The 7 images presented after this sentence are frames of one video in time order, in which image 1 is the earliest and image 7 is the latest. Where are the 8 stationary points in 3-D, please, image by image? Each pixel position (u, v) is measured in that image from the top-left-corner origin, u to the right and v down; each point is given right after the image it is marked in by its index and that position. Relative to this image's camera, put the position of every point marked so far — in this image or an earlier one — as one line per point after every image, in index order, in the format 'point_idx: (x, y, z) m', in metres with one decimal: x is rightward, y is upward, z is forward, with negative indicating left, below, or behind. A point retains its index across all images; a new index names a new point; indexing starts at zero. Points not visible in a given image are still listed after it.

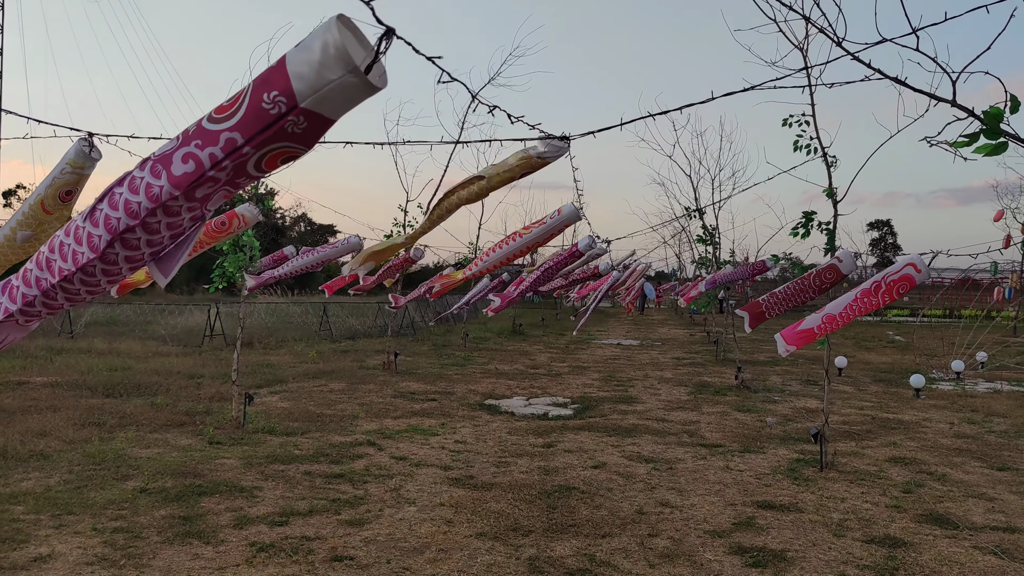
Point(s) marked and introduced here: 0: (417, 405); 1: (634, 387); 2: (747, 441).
0: (-1.2, -1.5, +8.6) m
1: (+1.9, -1.5, +10.3) m
2: (+2.5, -1.6, +6.9) m
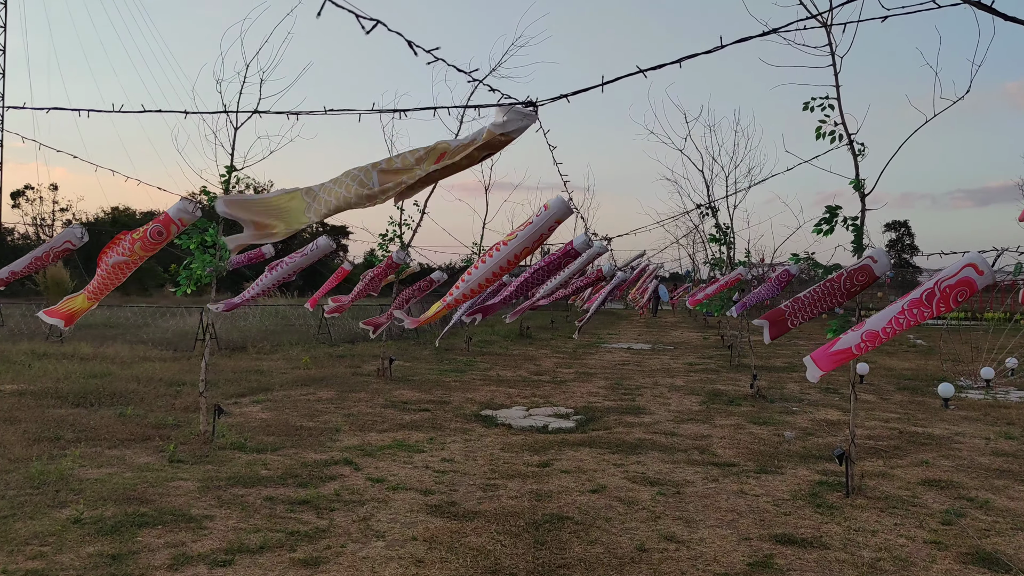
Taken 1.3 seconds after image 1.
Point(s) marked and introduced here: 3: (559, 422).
0: (-1.3, -1.6, +8.1) m
1: (+1.9, -1.6, +9.6) m
2: (+2.4, -1.6, +6.3) m
3: (+0.6, -1.6, +7.9) m
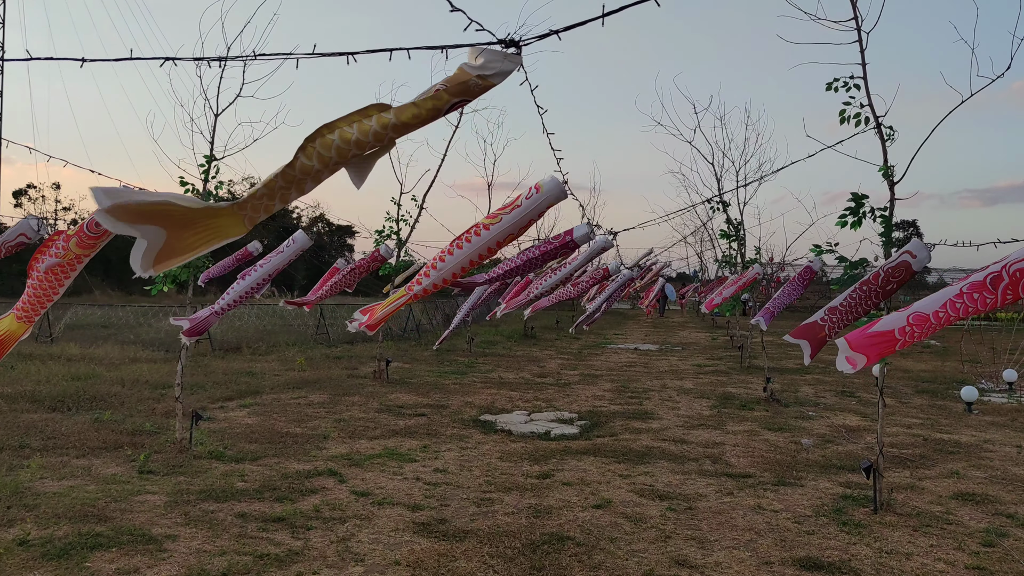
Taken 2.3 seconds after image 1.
0: (-1.3, -1.5, +7.6) m
1: (+1.9, -1.6, +9.2) m
2: (+2.4, -1.6, +5.8) m
3: (+0.6, -1.6, +7.5) m
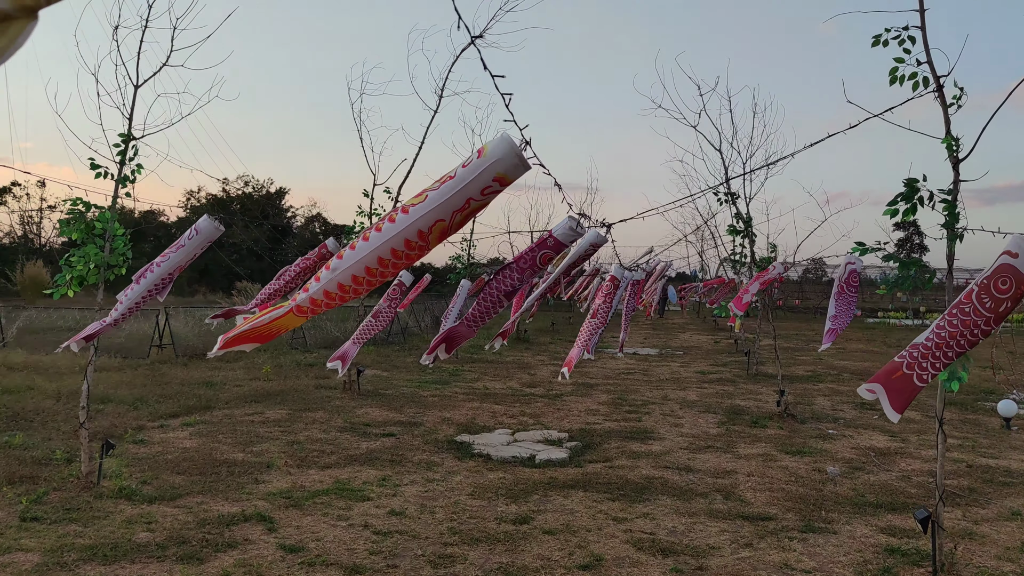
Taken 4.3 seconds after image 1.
0: (-1.5, -1.6, +6.7) m
1: (+1.7, -1.6, +8.2) m
2: (+2.2, -1.6, +4.9) m
3: (+0.3, -1.6, +6.5) m
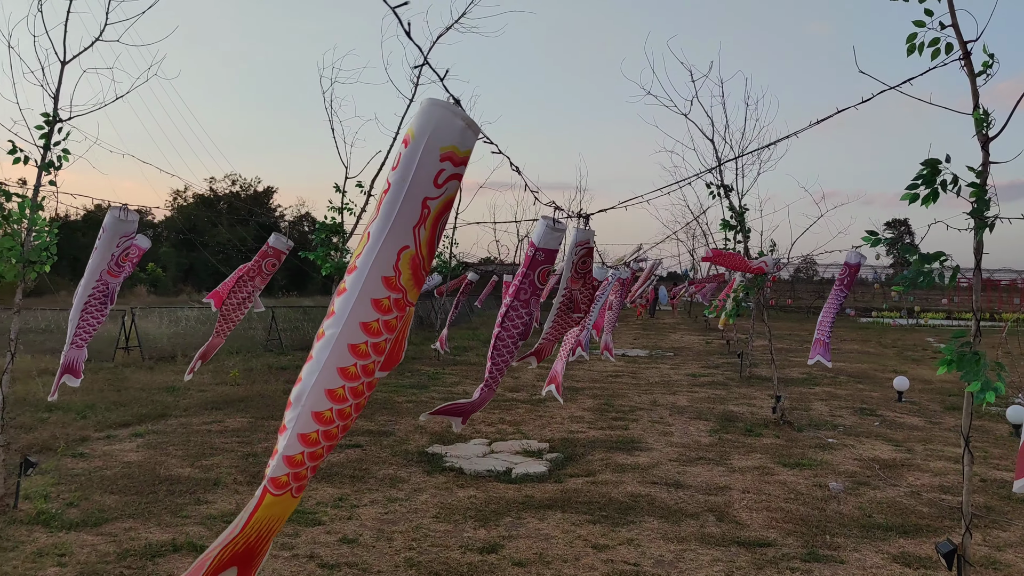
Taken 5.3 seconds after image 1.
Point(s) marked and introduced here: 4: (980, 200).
0: (-1.7, -1.6, +6.1) m
1: (+1.5, -1.6, +7.7) m
2: (+2.0, -1.6, +4.4) m
3: (+0.1, -1.6, +6.0) m
4: (+2.2, +0.4, +3.2) m
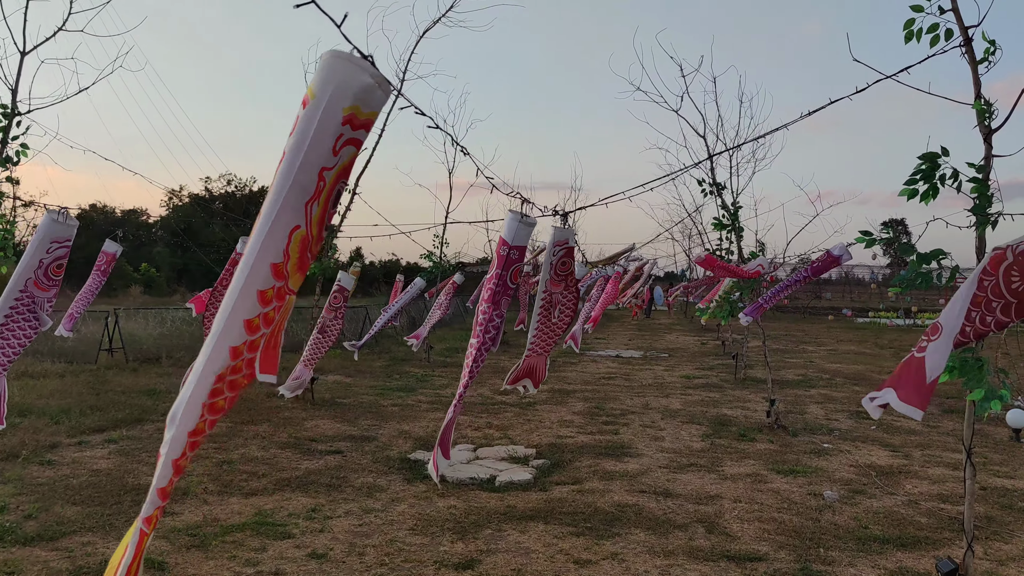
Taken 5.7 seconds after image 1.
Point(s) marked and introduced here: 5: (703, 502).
0: (-1.9, -1.6, +5.9) m
1: (+1.3, -1.6, +7.5) m
2: (+1.8, -1.6, +4.2) m
3: (0.0, -1.6, +5.8) m
4: (+2.1, +0.4, +3.0) m
5: (+1.5, -1.6, +5.0) m
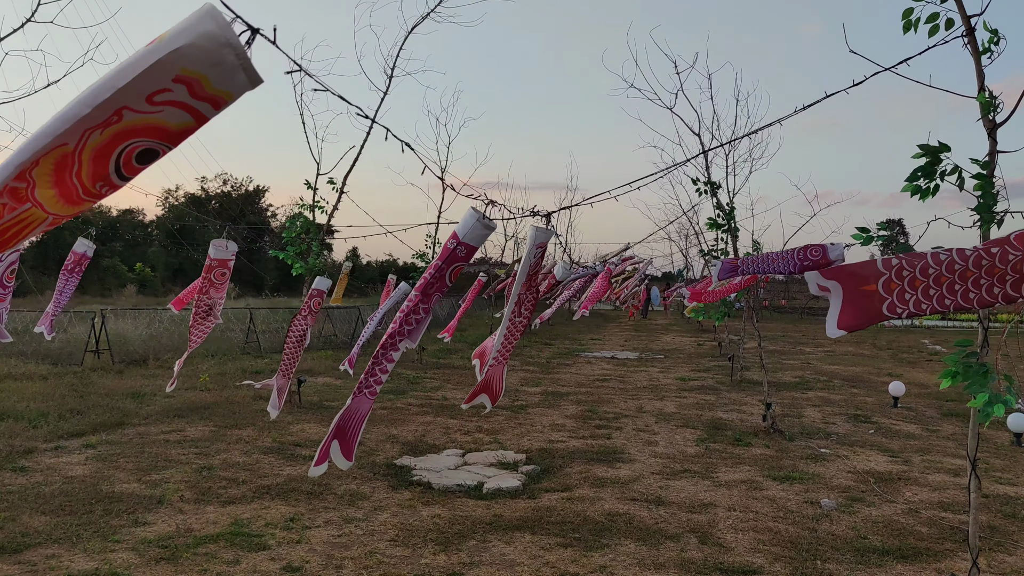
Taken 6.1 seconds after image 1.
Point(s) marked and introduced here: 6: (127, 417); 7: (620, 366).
0: (-2.0, -1.6, +5.7) m
1: (+1.2, -1.6, +7.4) m
2: (+1.7, -1.6, +4.0) m
3: (-0.1, -1.6, +5.6) m
4: (+2.0, +0.4, +2.8) m
5: (+1.4, -1.6, +4.8) m
6: (-4.3, -1.5, +7.5) m
7: (+2.1, -1.5, +12.7) m
